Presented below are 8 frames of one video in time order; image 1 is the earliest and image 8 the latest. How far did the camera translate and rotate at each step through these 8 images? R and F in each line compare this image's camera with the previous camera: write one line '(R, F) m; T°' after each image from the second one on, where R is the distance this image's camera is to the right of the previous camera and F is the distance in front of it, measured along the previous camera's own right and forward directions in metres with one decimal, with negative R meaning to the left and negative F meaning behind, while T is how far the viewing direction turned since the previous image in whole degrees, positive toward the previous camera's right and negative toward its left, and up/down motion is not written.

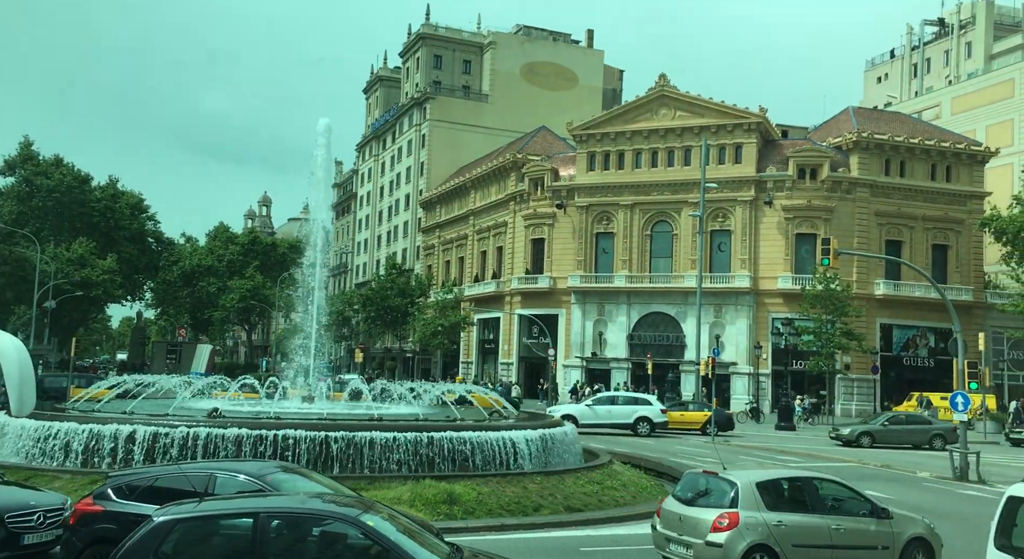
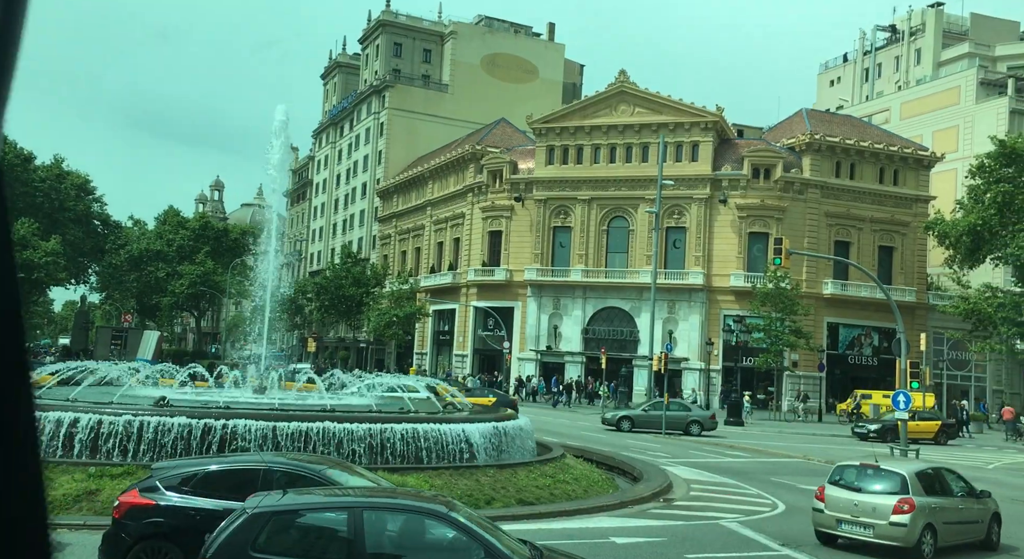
(-1.0, 0.0) m; +4°
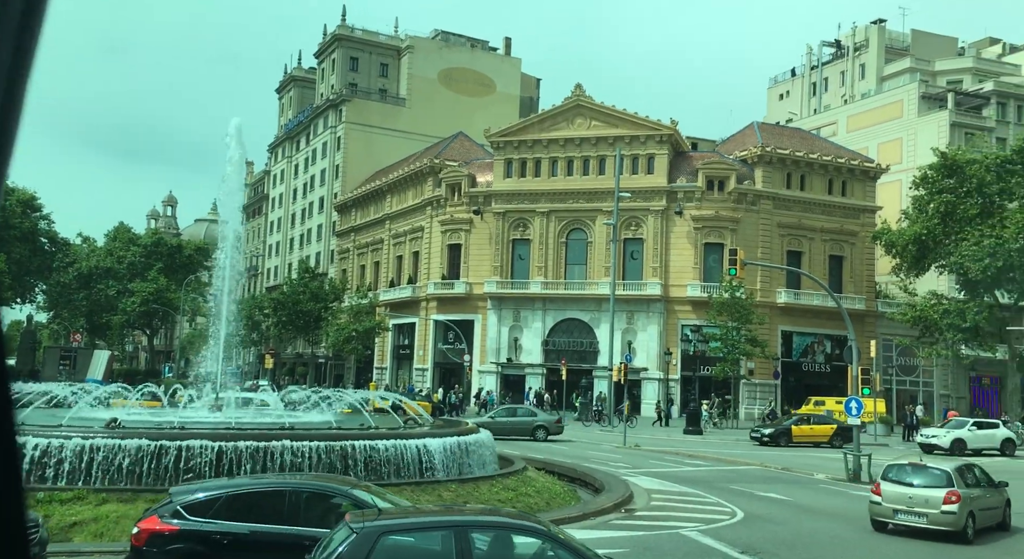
(-1.2, -0.1) m; +4°
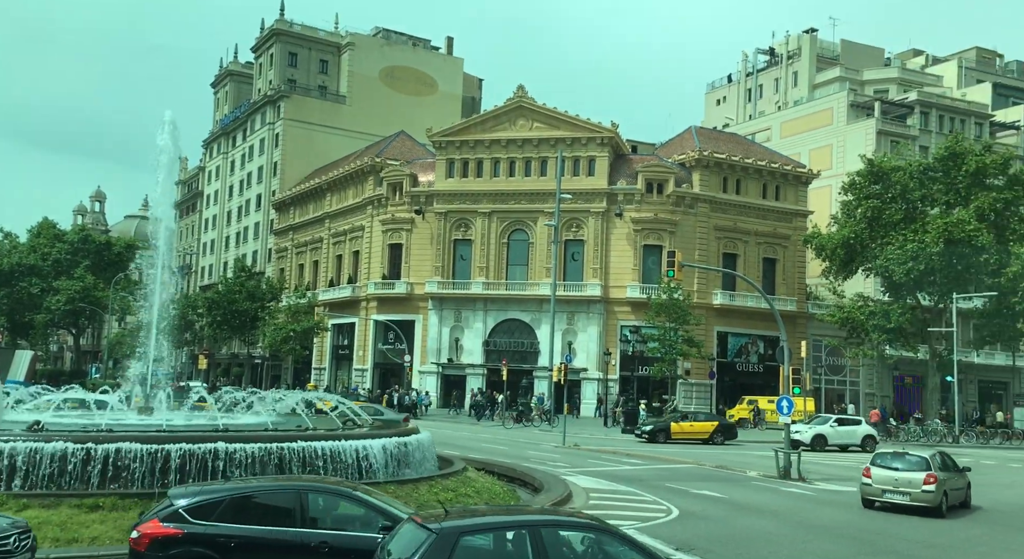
(-1.5, +0.1) m; +5°
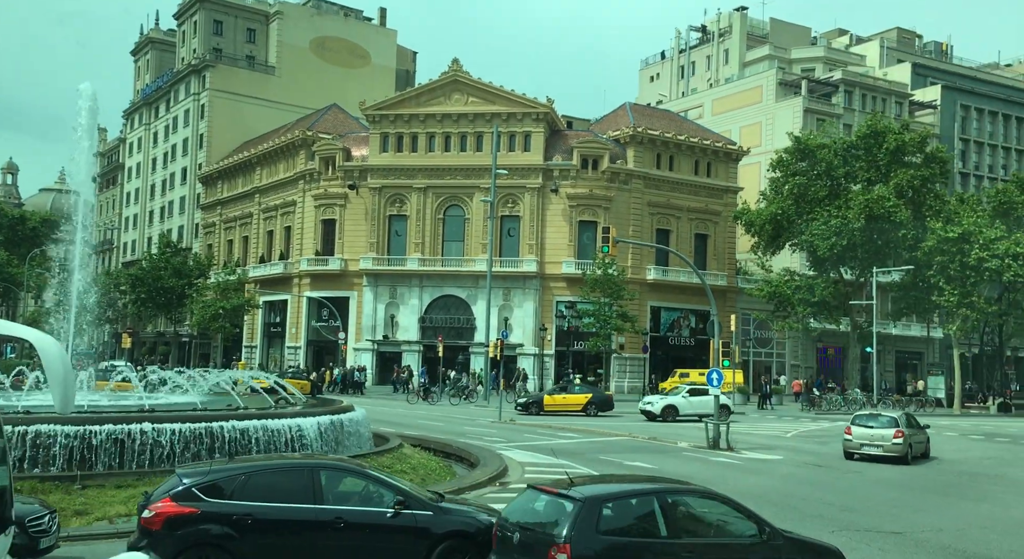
(-1.4, +0.3) m; +5°
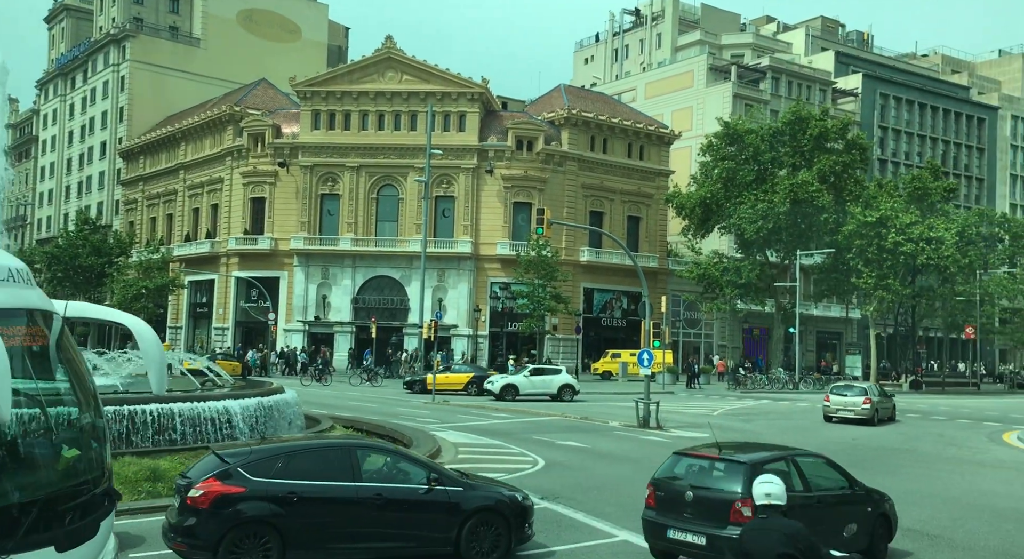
(-1.1, 0.0) m; +5°
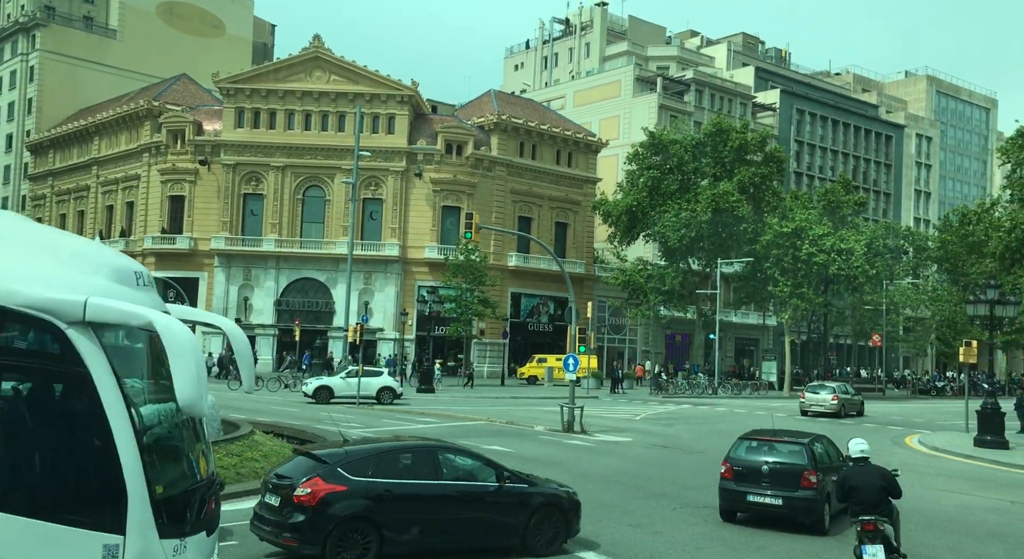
(-1.3, 0.0) m; +6°
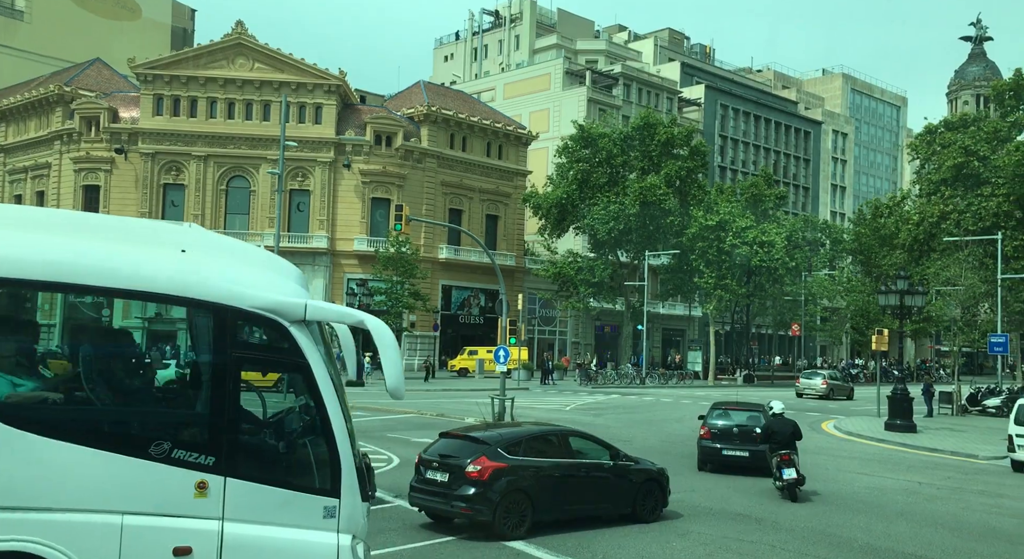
(-1.1, +0.3) m; +5°
